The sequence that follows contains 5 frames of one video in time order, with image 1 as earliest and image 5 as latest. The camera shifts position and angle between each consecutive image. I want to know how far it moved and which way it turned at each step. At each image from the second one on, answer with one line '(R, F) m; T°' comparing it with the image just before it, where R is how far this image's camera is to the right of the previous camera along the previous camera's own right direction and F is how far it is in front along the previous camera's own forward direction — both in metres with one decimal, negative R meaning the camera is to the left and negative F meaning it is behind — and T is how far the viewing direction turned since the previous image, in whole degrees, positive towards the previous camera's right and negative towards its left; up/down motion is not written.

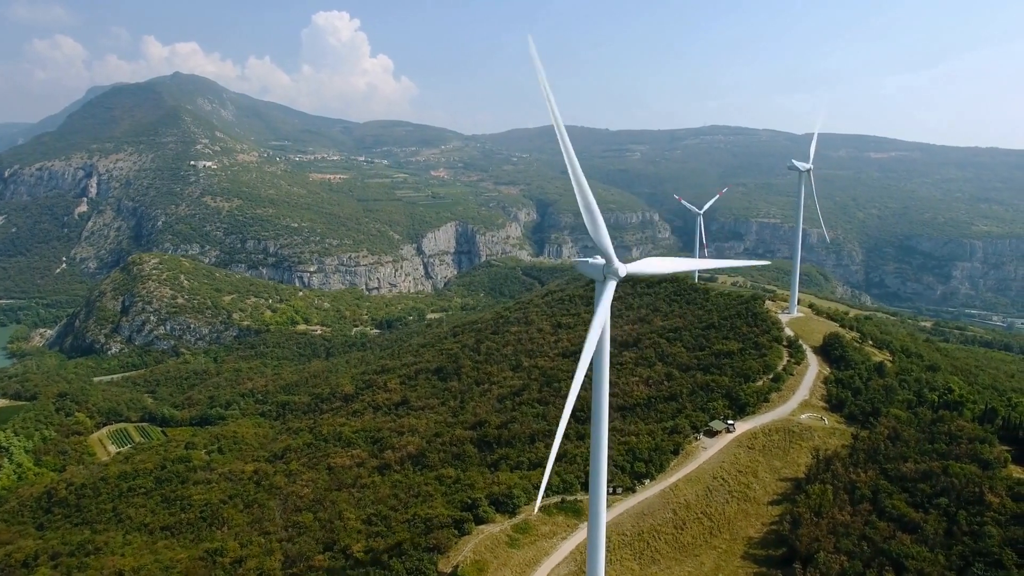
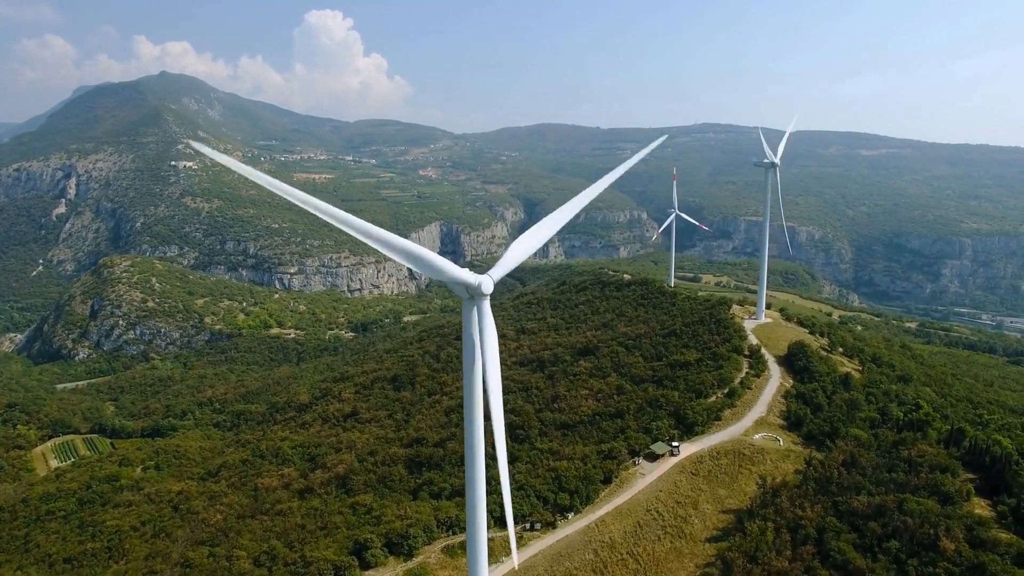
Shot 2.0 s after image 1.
(+3.7, +3.1) m; 0°
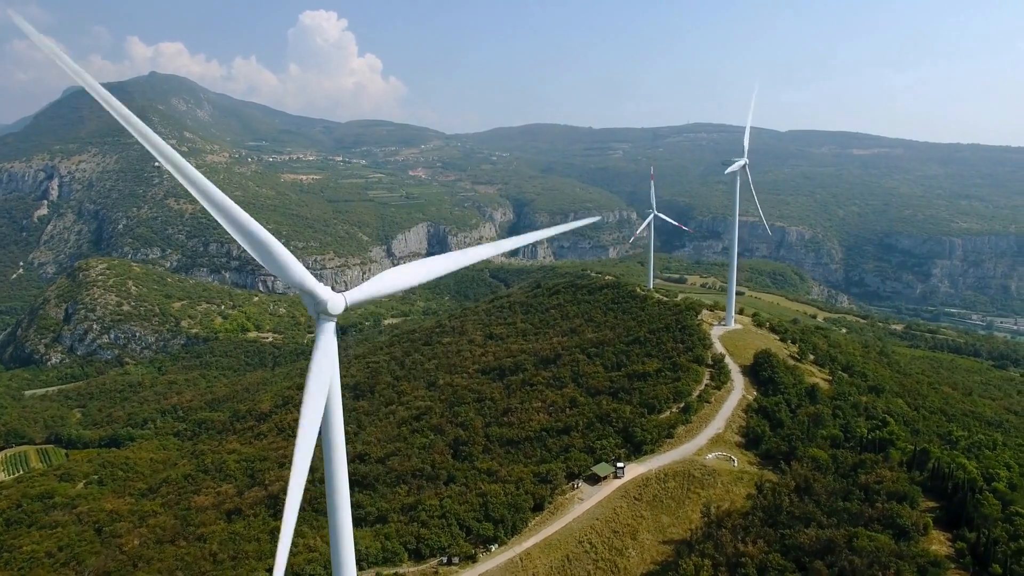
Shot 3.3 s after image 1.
(+3.0, +2.4) m; 0°
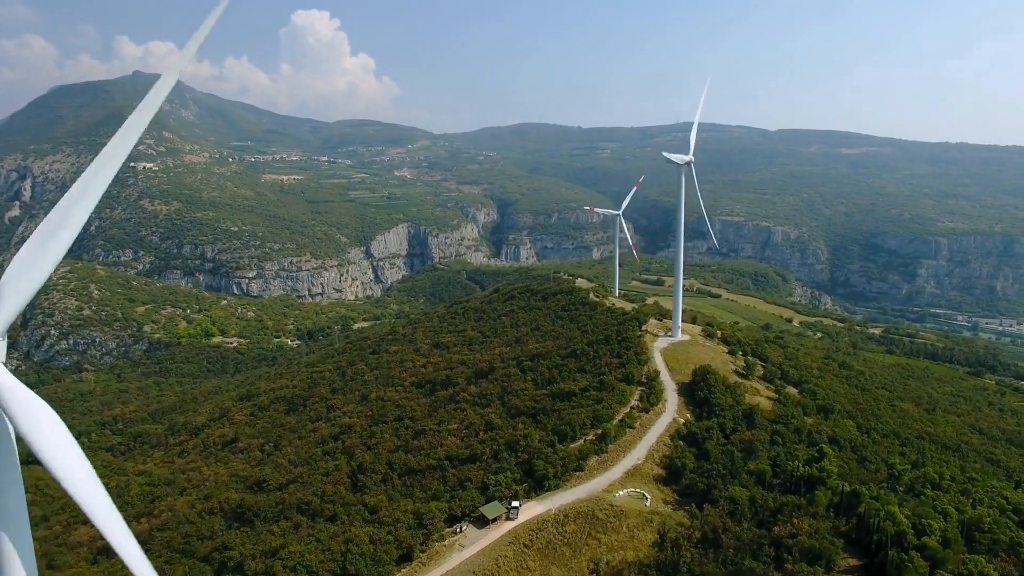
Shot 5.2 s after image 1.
(+4.6, +3.6) m; 0°
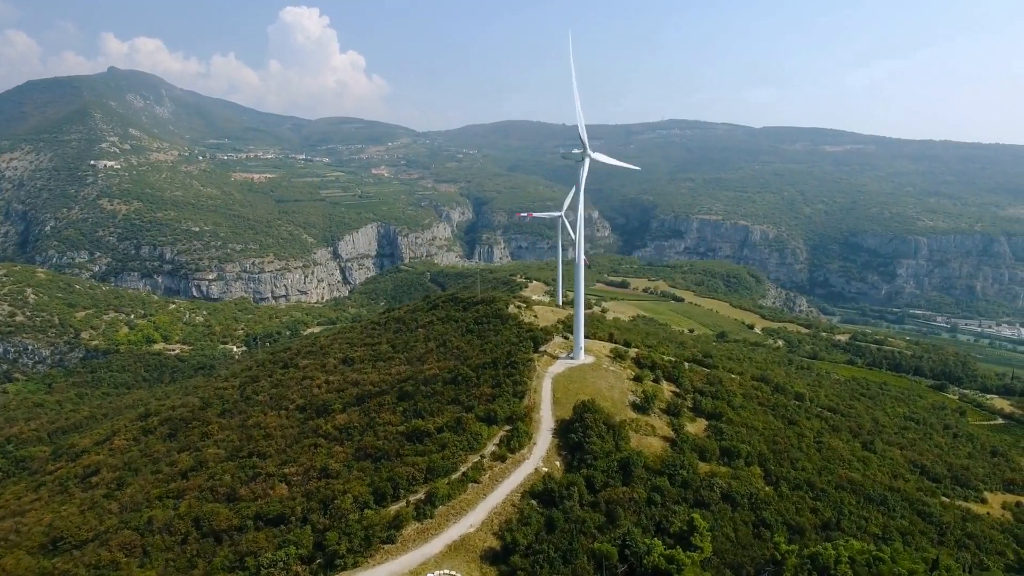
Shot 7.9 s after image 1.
(+6.9, +5.7) m; +1°
